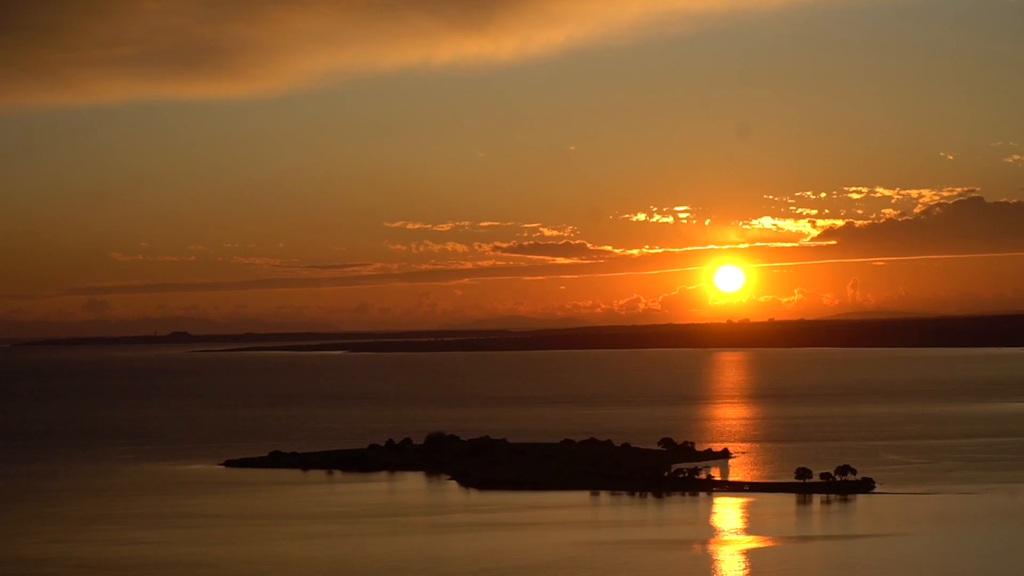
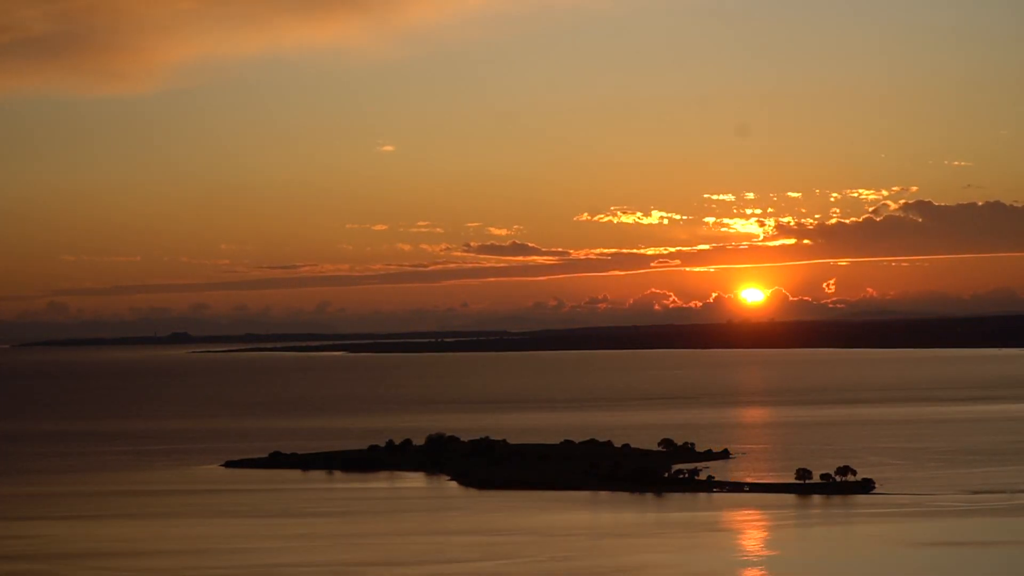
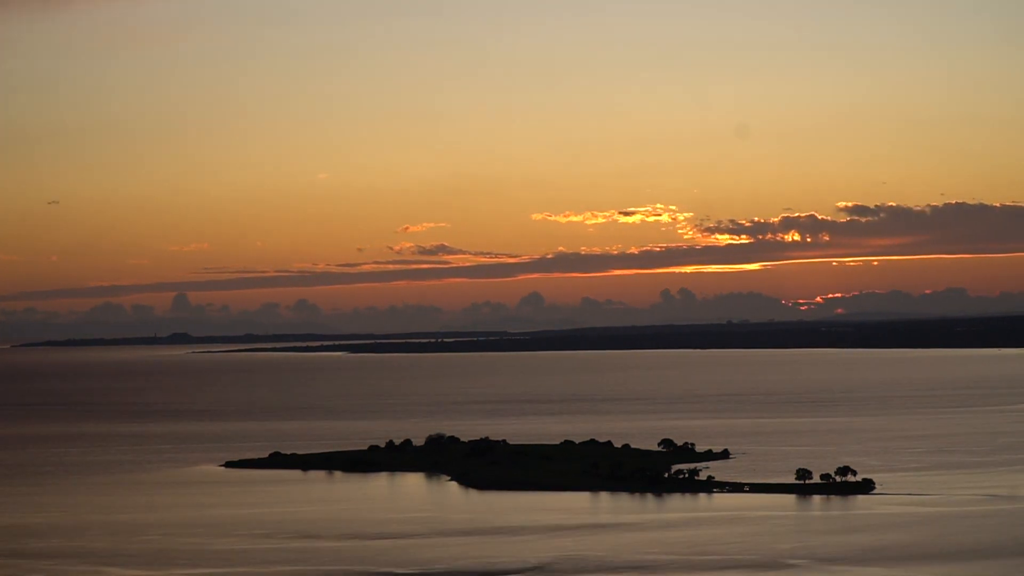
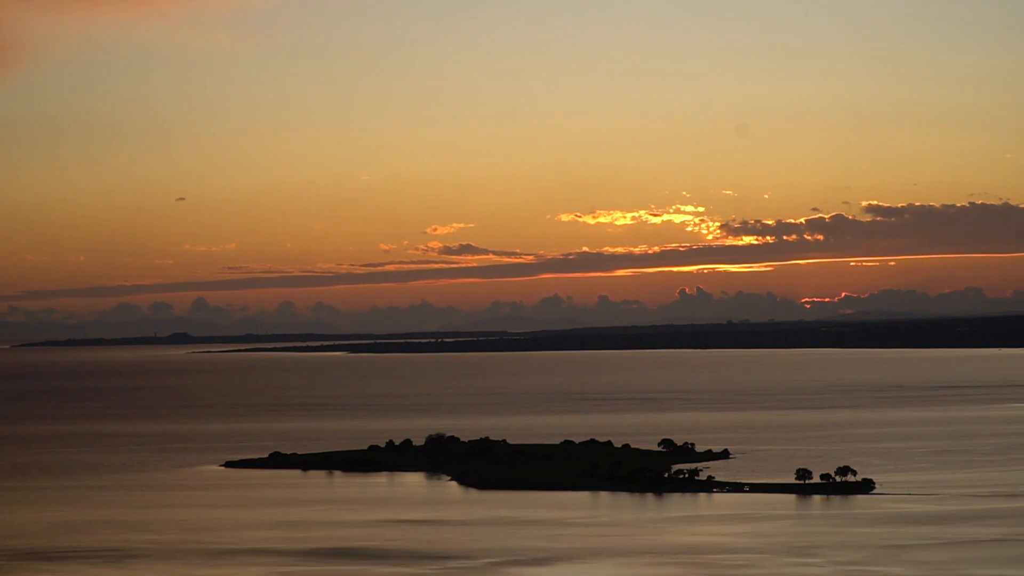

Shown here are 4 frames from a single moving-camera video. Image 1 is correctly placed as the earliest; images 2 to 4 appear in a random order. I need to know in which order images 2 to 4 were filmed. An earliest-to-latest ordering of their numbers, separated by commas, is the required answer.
2, 4, 3
